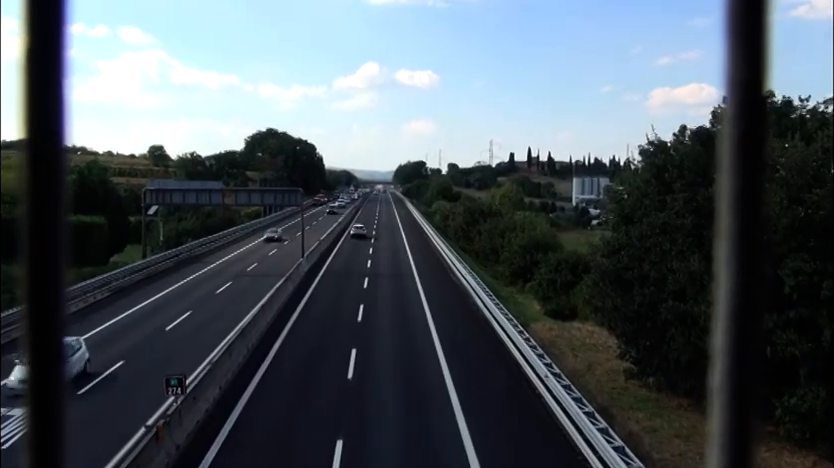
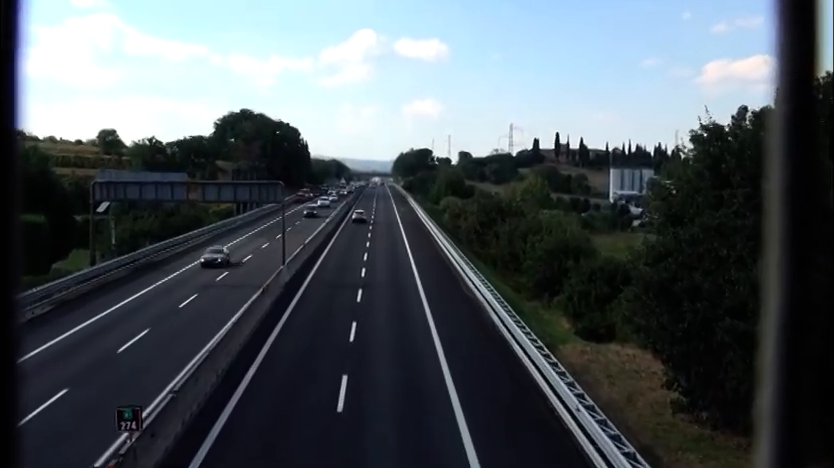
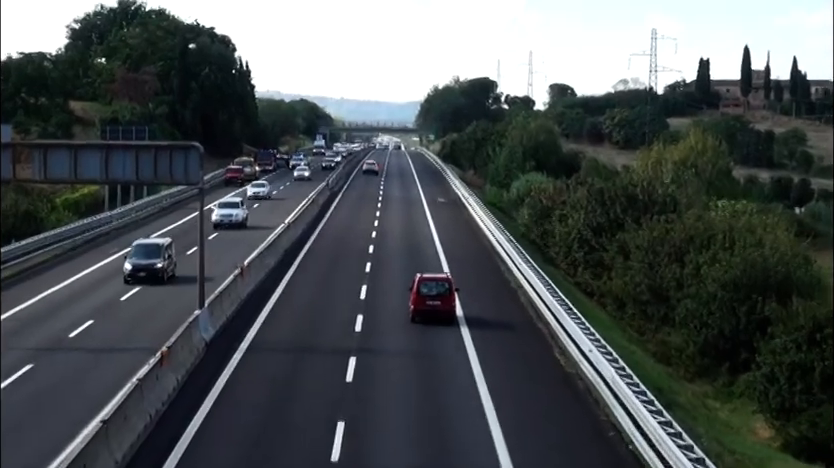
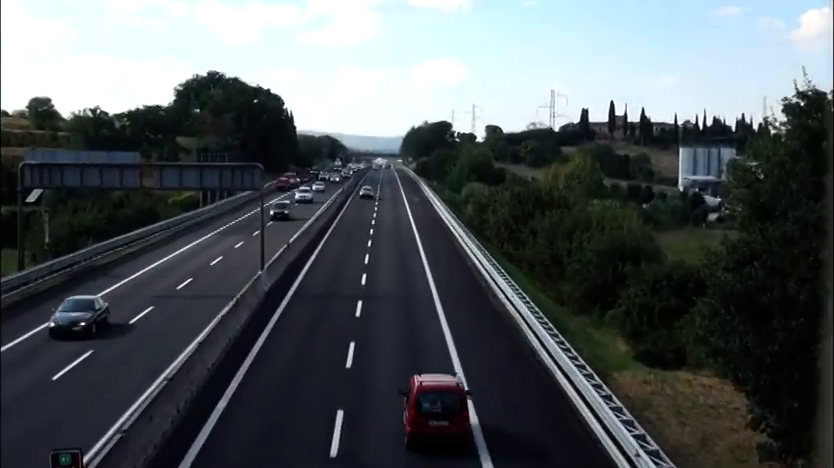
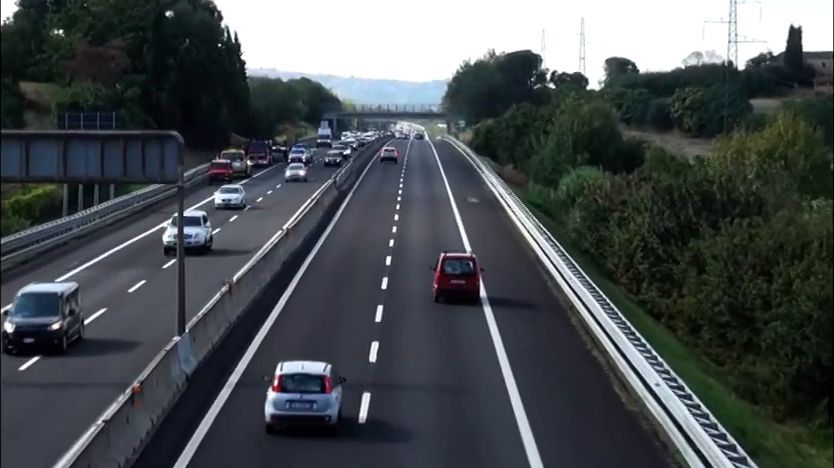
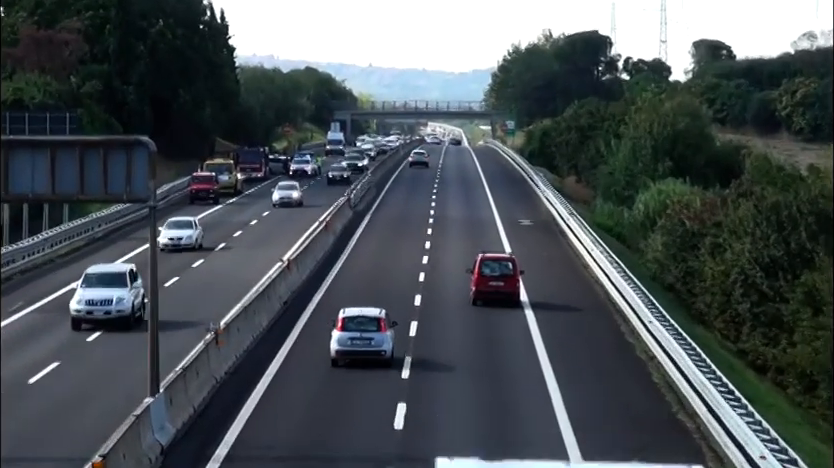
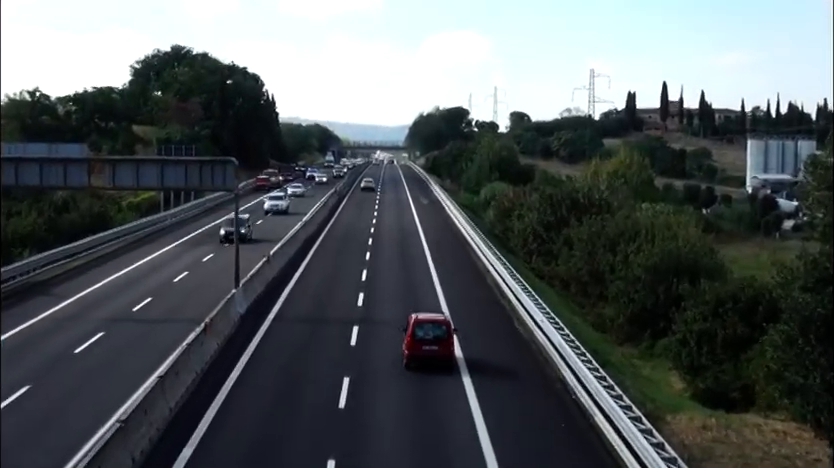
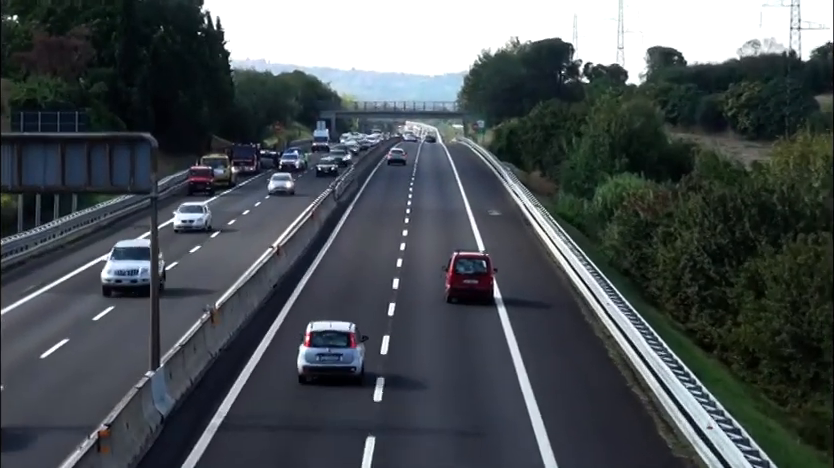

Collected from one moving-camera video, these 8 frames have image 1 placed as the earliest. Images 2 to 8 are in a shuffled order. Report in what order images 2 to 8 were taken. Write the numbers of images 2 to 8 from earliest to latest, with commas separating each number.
2, 4, 7, 3, 5, 8, 6
